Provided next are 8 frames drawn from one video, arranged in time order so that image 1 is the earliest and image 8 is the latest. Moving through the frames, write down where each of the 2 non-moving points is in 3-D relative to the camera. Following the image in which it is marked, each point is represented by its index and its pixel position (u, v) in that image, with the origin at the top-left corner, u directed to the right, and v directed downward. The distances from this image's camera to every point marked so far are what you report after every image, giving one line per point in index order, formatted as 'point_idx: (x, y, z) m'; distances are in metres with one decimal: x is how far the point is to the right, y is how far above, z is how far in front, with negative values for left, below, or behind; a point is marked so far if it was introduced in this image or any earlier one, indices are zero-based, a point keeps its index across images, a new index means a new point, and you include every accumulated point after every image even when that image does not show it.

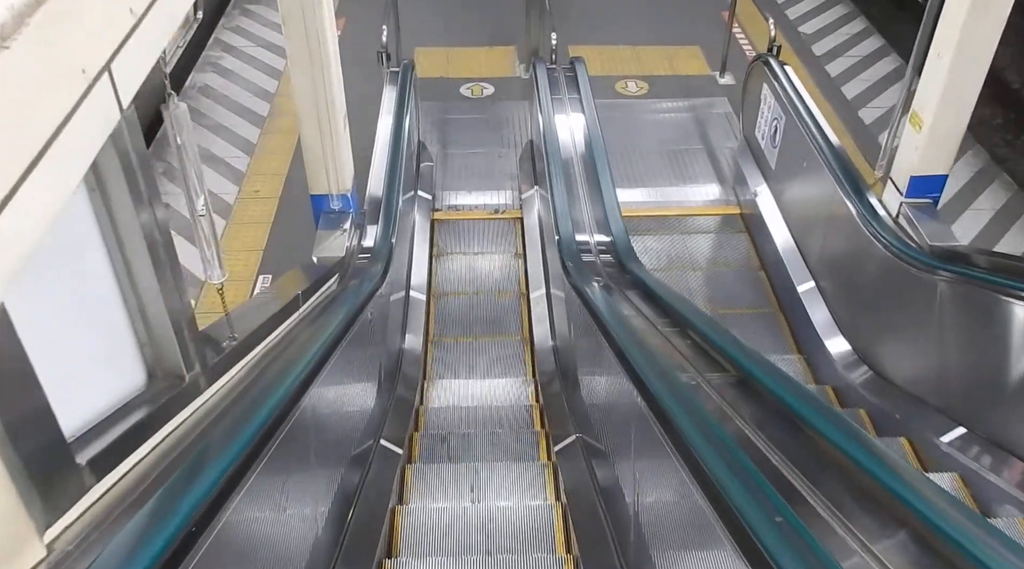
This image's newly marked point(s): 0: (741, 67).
0: (+2.0, +1.8, +7.3) m
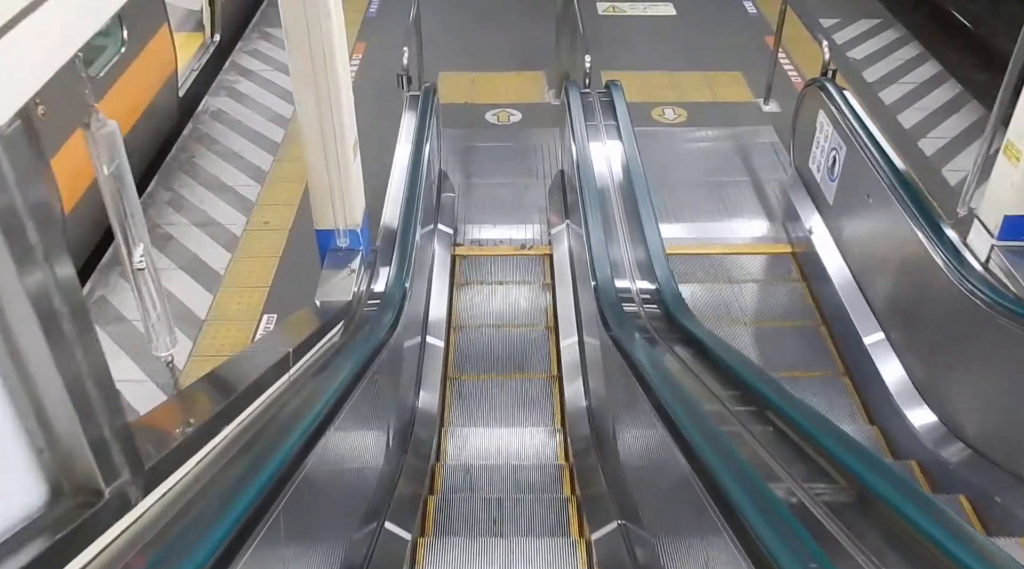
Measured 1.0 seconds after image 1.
0: (+2.2, +1.5, +6.8) m
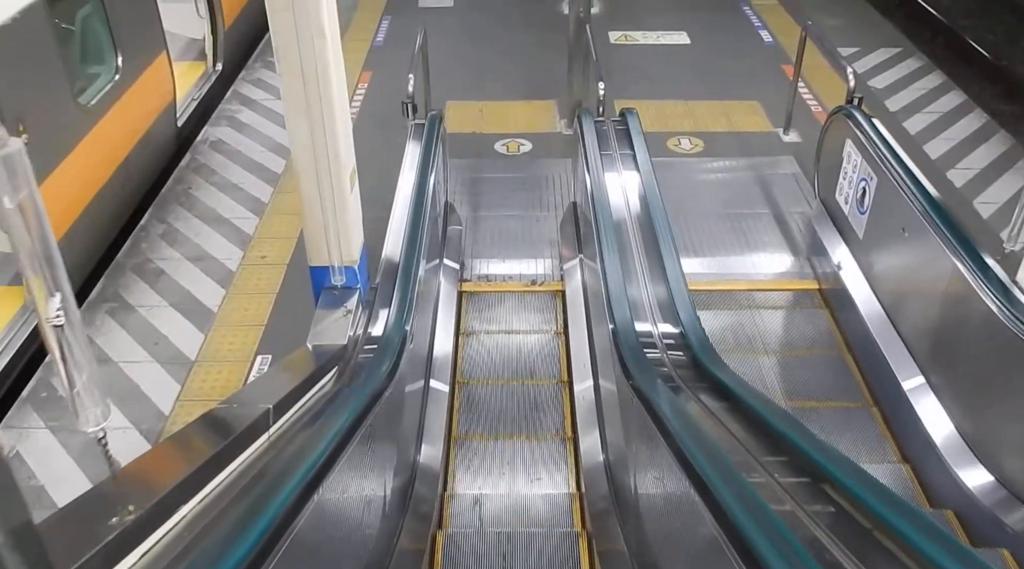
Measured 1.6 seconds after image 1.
0: (+2.3, +1.2, +6.6) m
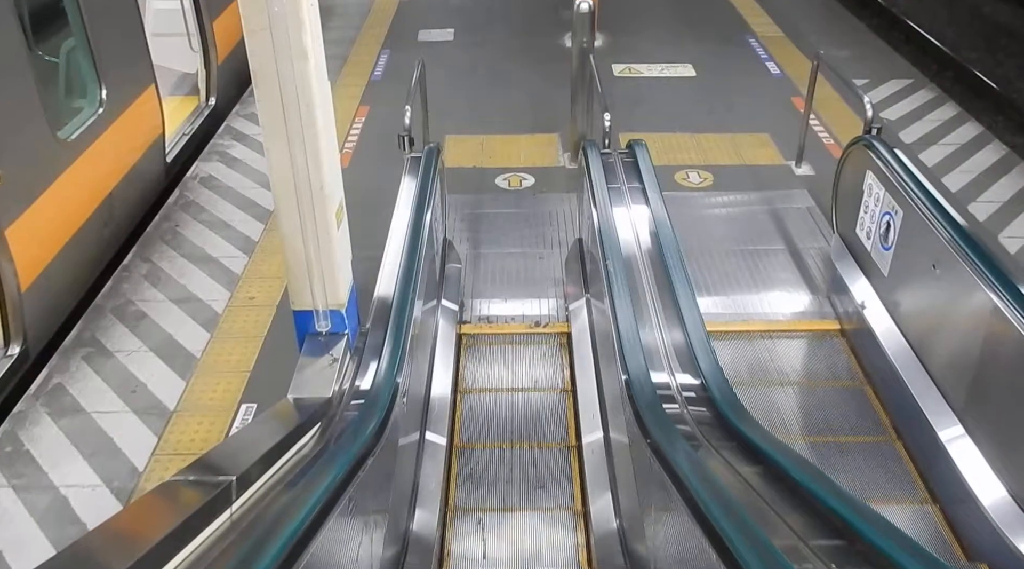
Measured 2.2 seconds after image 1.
0: (+2.3, +0.9, +6.3) m
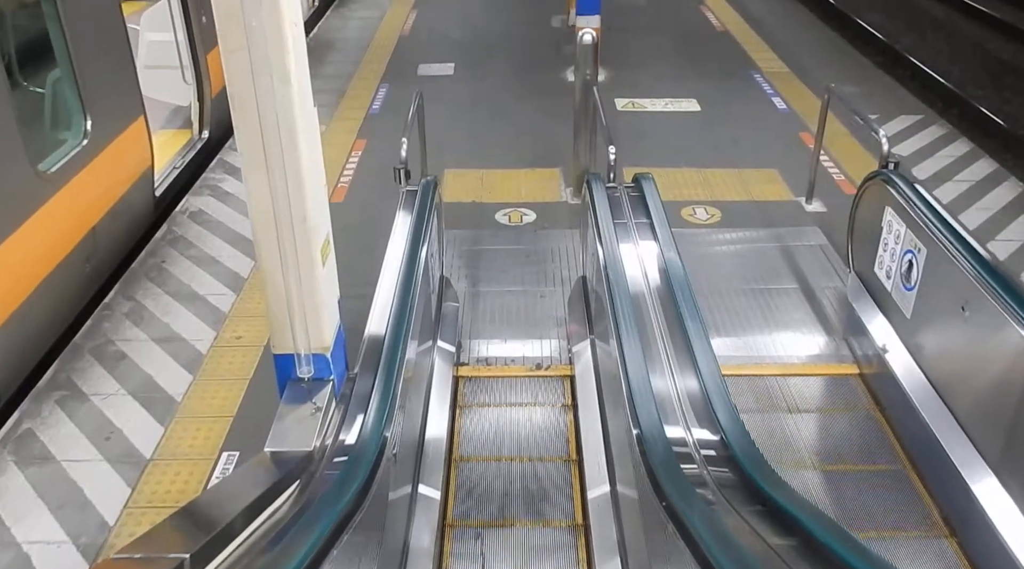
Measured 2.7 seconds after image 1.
0: (+2.3, +0.7, +6.1) m
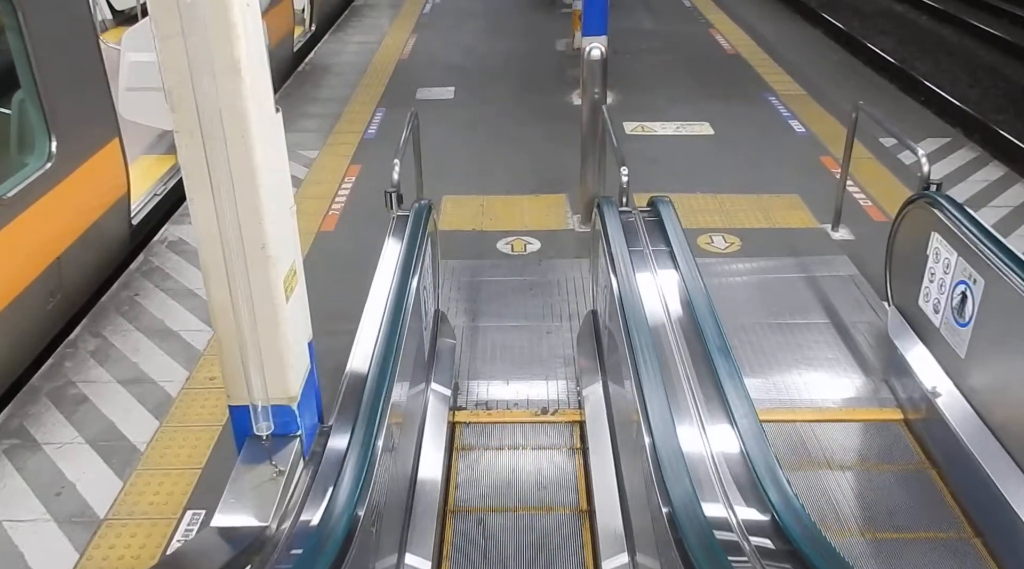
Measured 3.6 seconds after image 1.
0: (+2.3, +0.4, +5.7) m
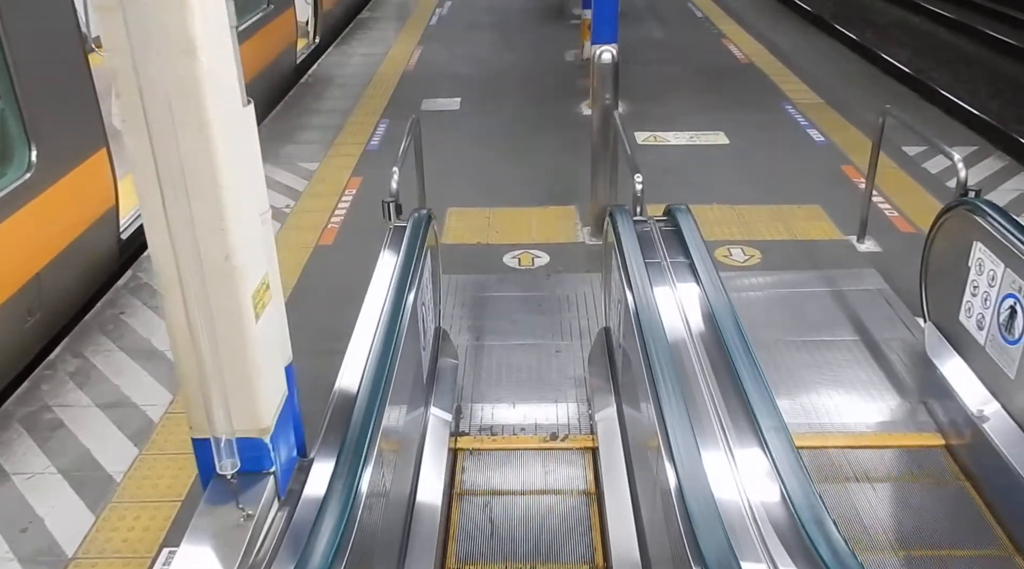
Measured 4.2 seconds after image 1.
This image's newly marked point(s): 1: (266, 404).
0: (+2.3, +0.3, +5.4) m
1: (-0.6, -0.3, +1.9) m
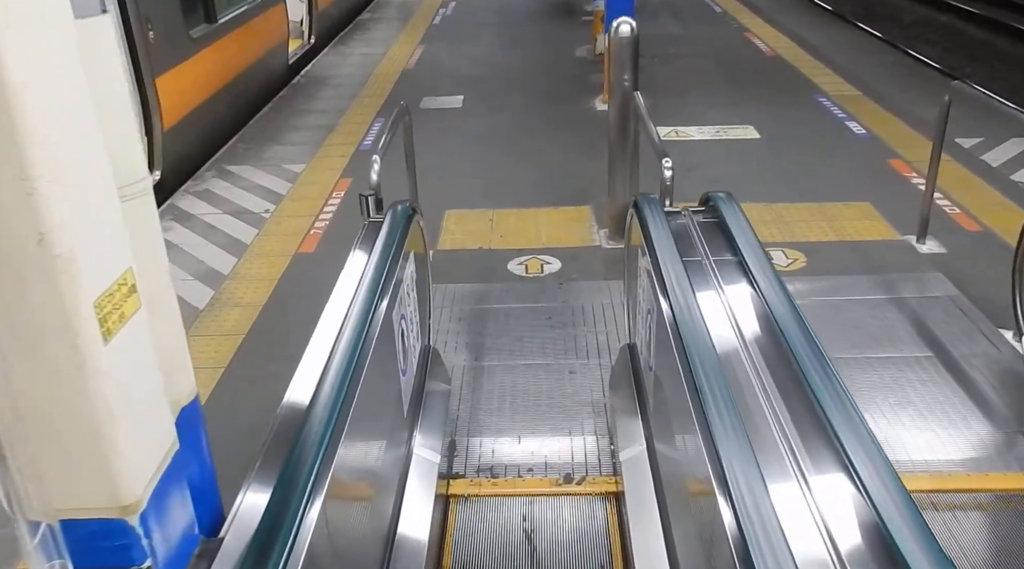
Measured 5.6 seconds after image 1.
0: (+2.4, +0.3, +4.7) m
1: (-0.6, -0.3, +1.3) m
